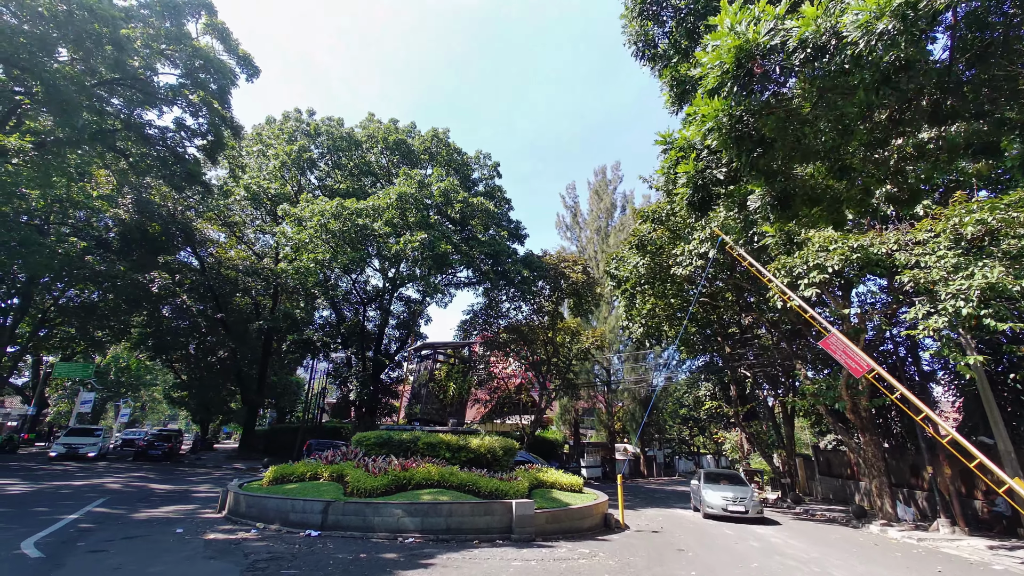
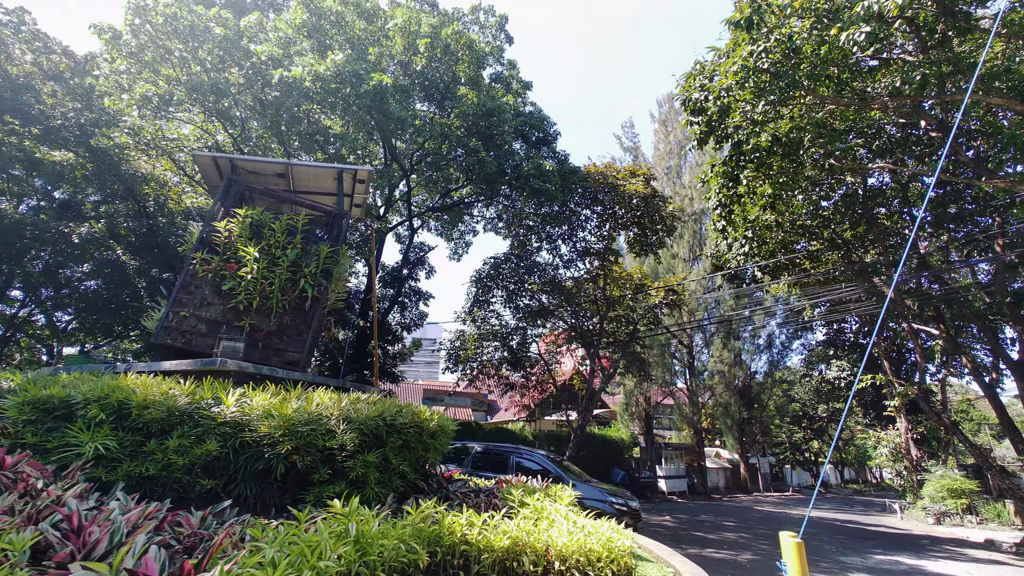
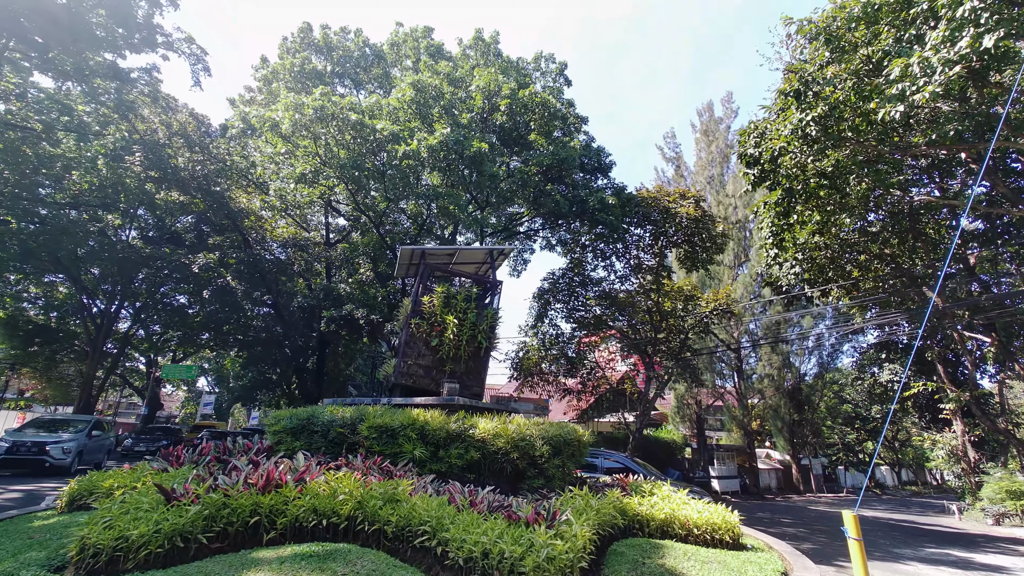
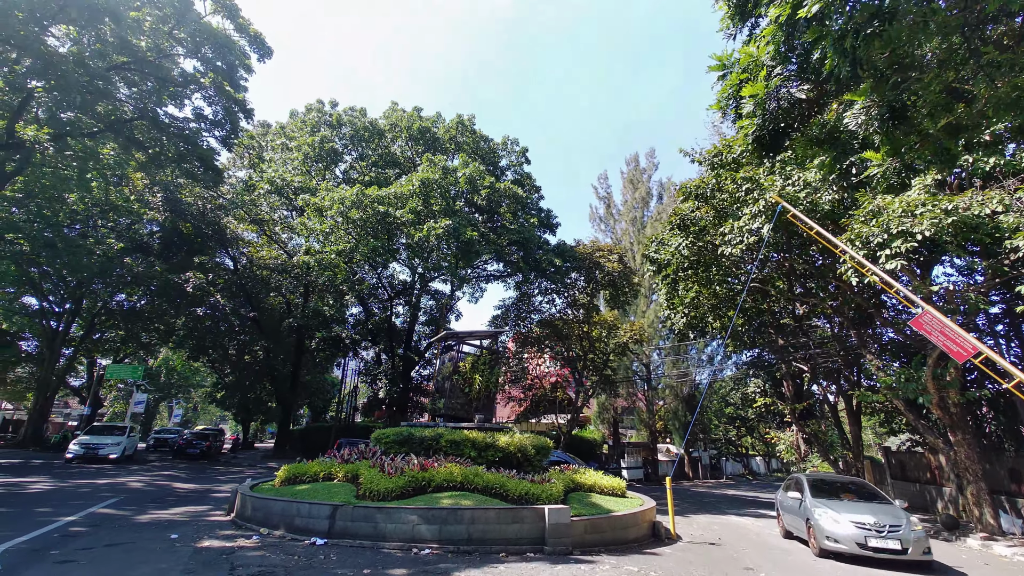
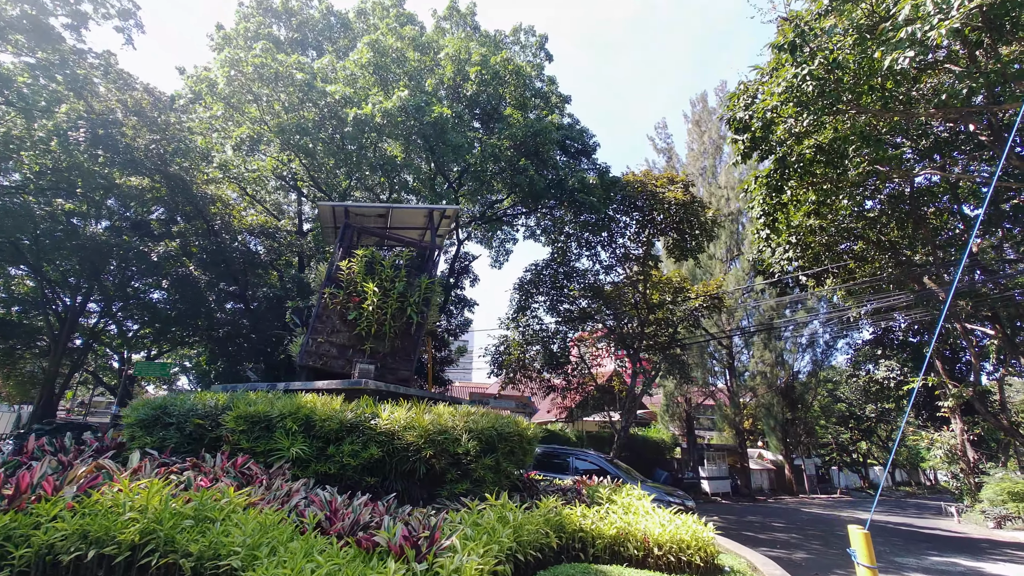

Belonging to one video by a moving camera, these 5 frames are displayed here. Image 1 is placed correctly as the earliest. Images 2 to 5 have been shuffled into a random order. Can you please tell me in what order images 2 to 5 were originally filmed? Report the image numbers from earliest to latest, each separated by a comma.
4, 3, 5, 2
